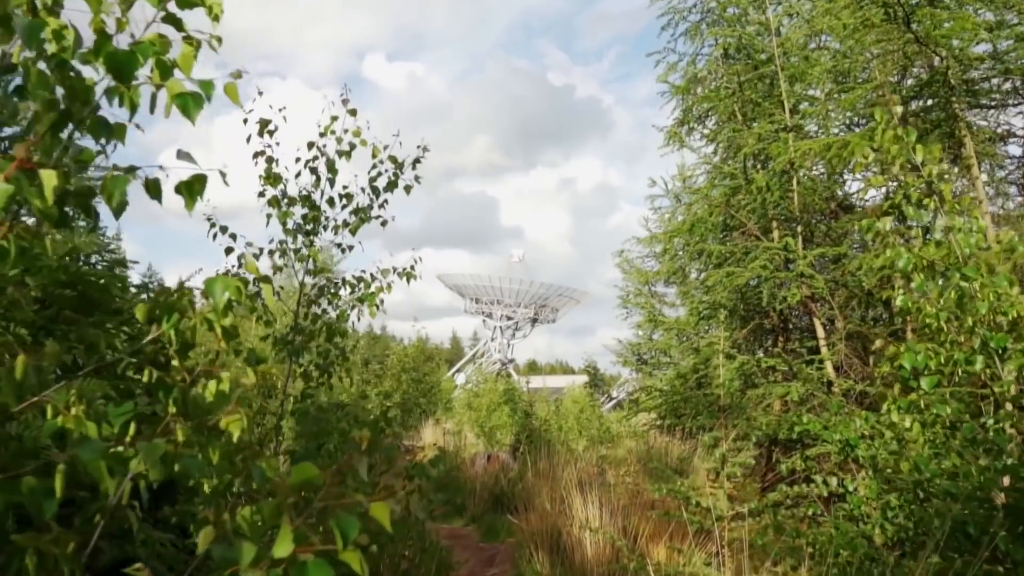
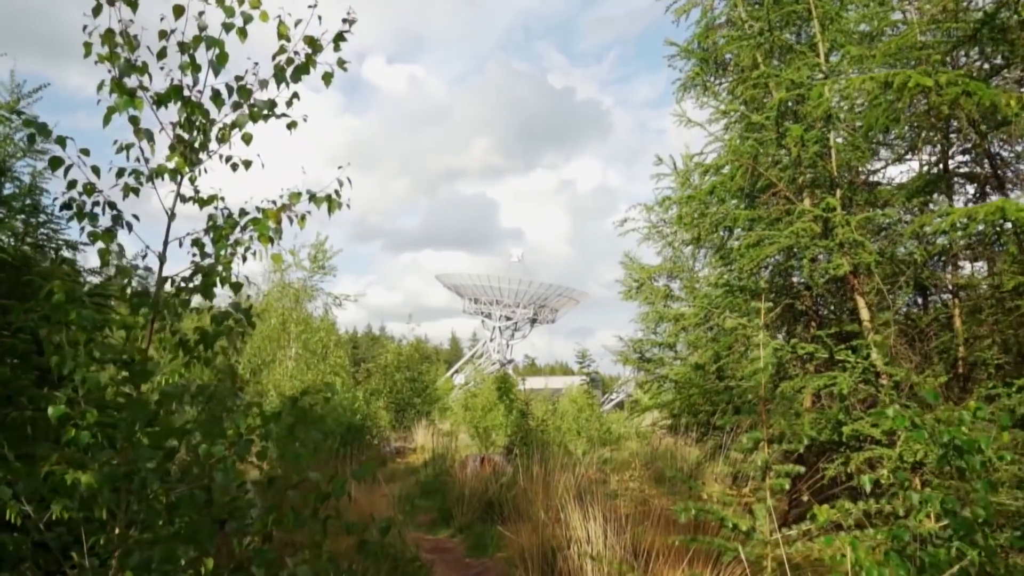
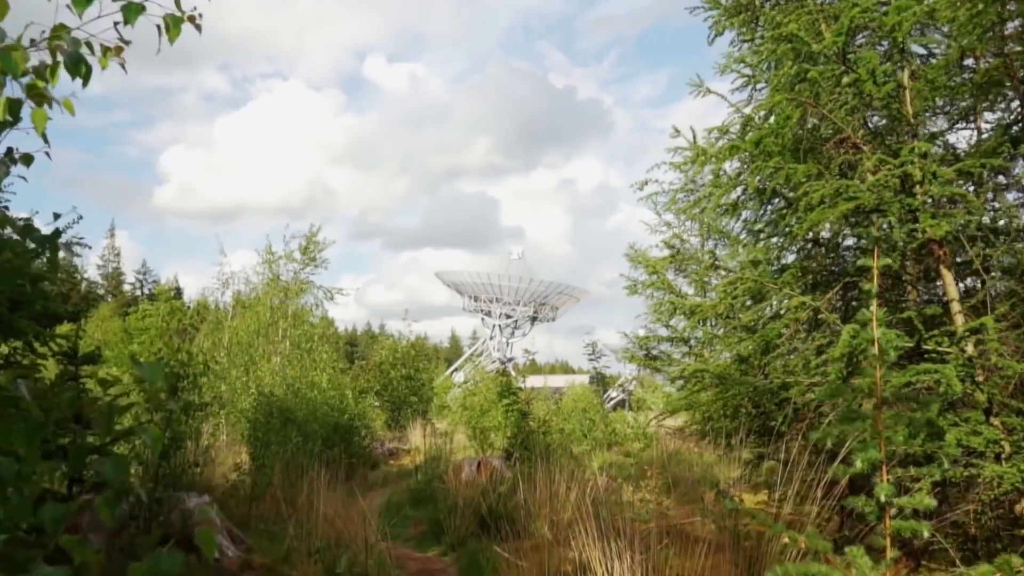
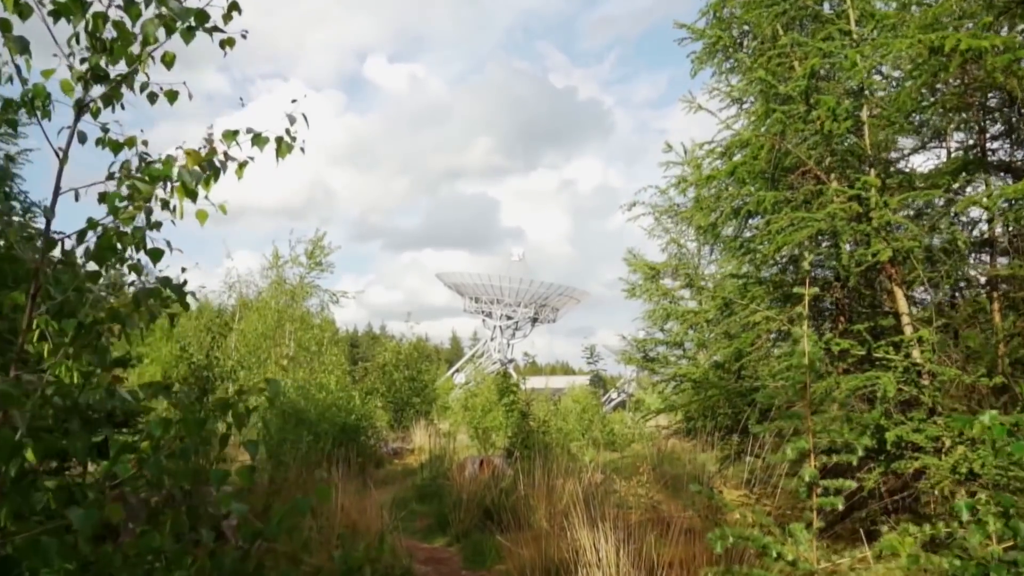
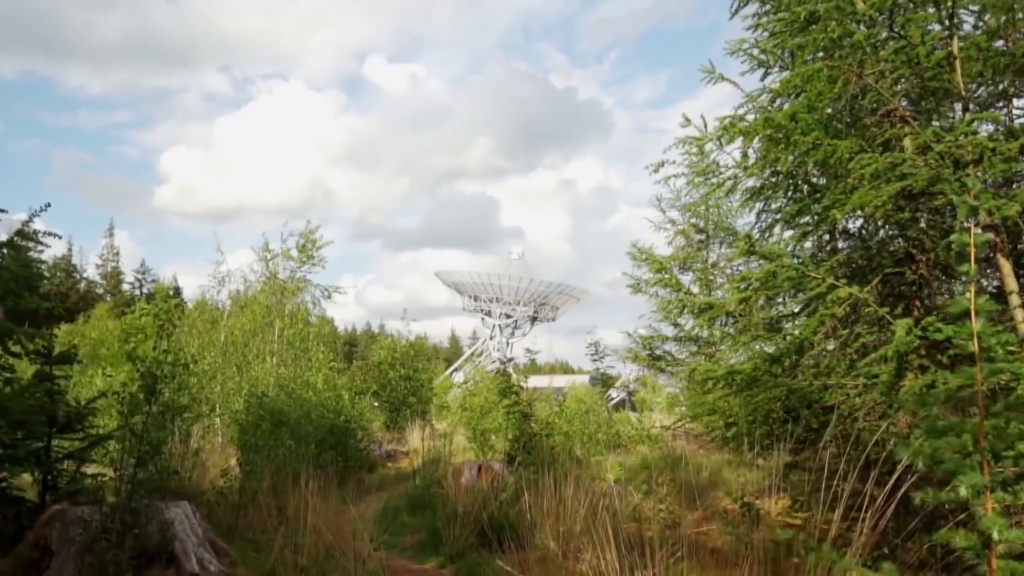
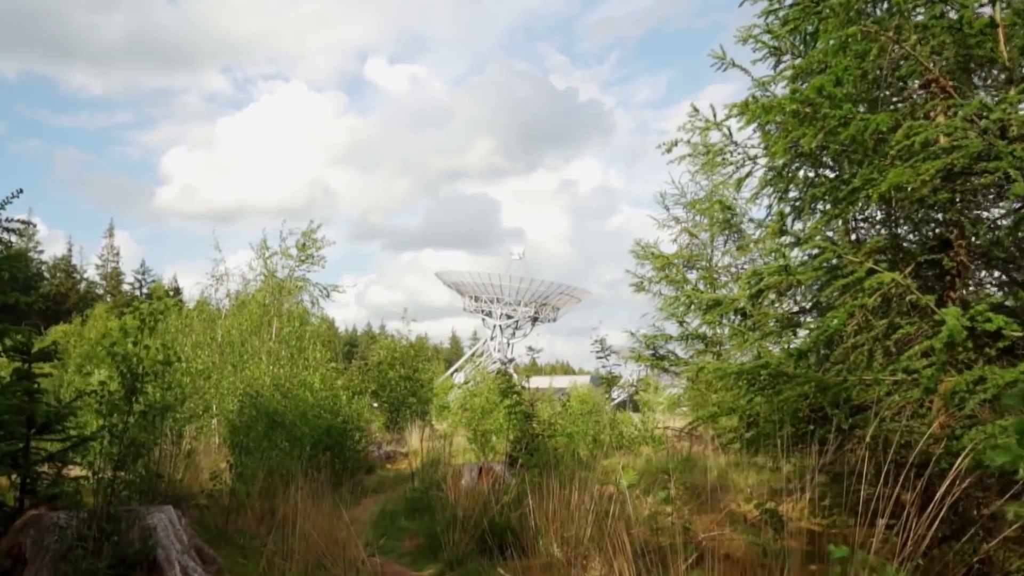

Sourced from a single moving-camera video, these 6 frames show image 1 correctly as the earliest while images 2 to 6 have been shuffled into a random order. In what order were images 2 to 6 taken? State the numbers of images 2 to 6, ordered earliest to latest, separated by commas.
2, 4, 3, 5, 6
